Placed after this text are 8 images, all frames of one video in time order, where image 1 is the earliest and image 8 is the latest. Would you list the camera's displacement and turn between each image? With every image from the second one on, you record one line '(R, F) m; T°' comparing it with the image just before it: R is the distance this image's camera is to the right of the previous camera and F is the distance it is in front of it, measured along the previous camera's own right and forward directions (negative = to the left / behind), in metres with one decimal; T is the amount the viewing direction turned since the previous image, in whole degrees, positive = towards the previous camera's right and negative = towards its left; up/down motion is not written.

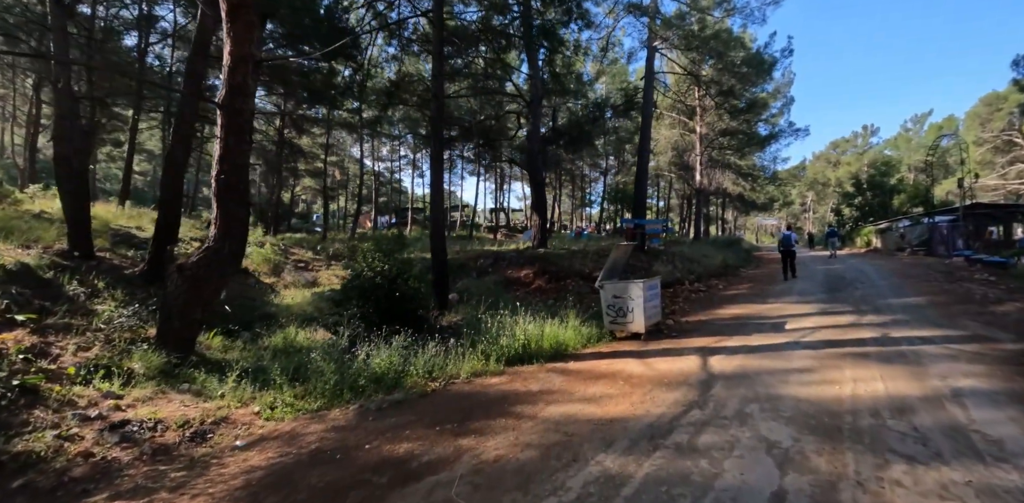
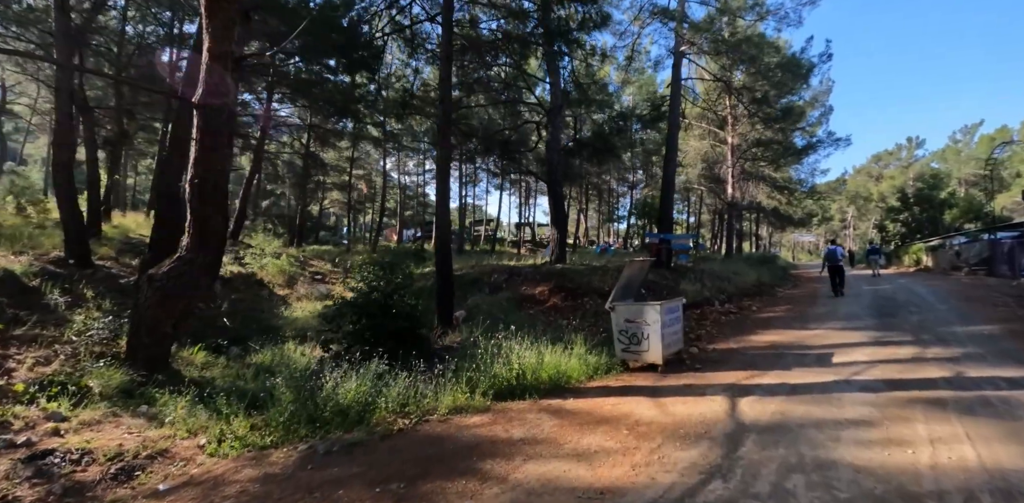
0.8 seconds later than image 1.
(+0.4, +0.9) m; -3°
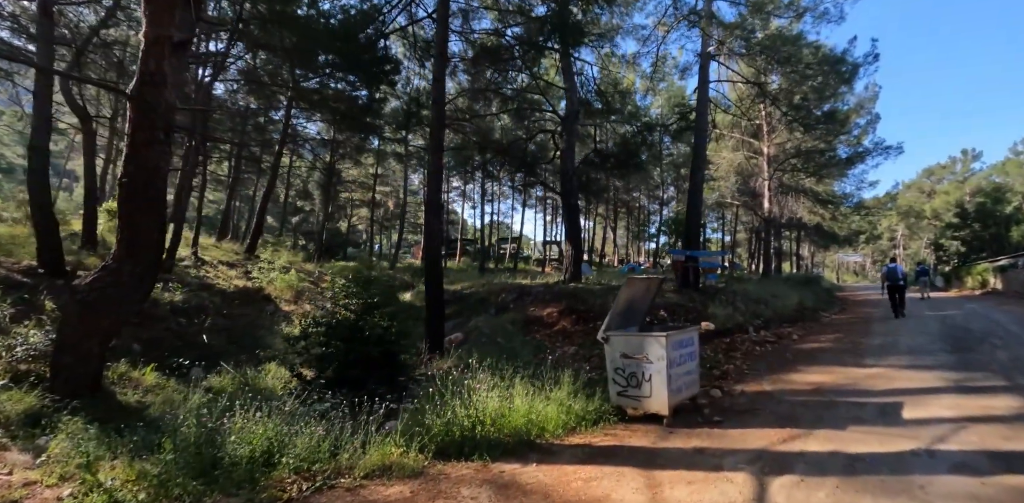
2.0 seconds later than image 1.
(+0.6, +1.3) m; -4°
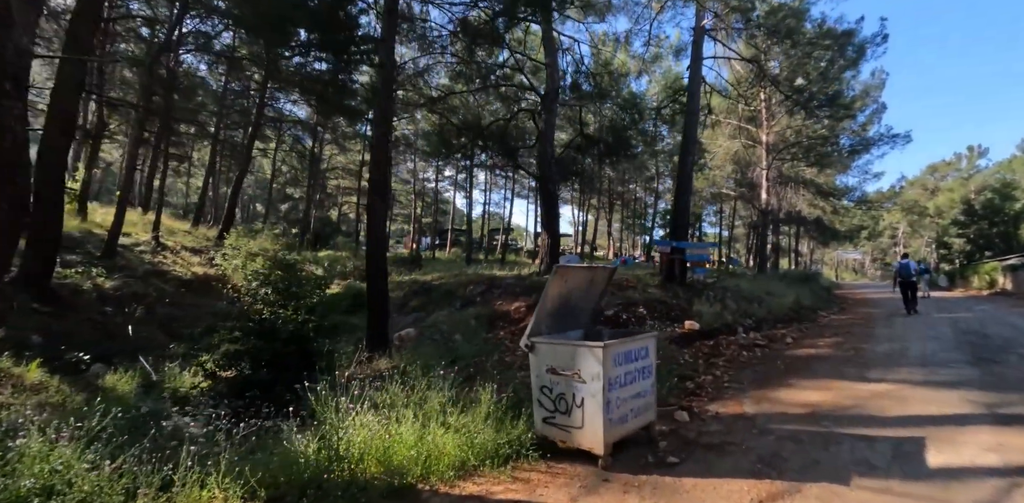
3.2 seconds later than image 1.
(+0.7, +1.2) m; 0°
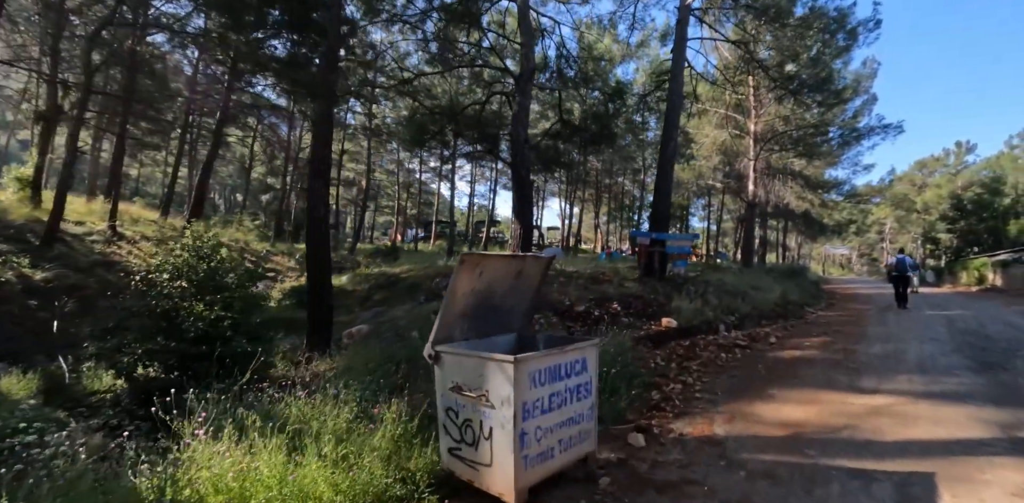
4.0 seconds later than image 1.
(+0.5, +0.8) m; +1°
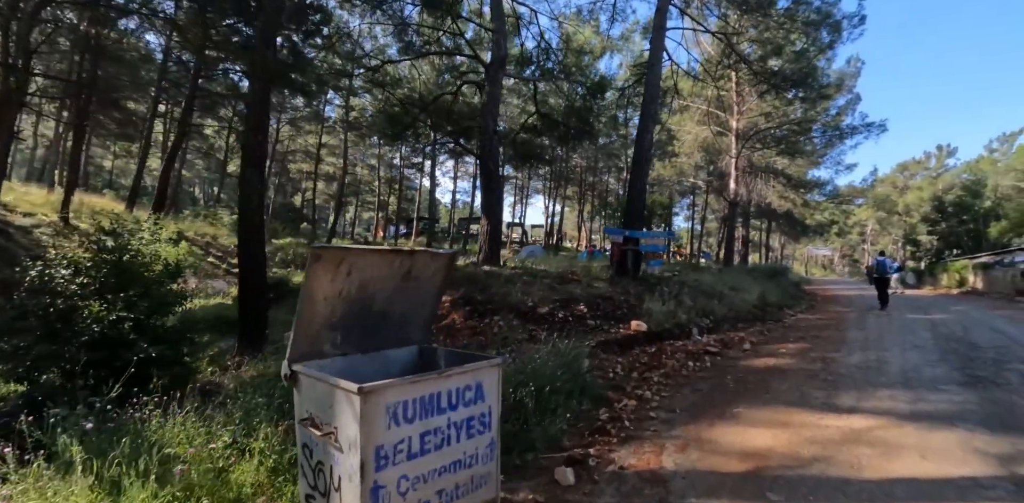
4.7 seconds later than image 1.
(+0.4, +0.6) m; +1°
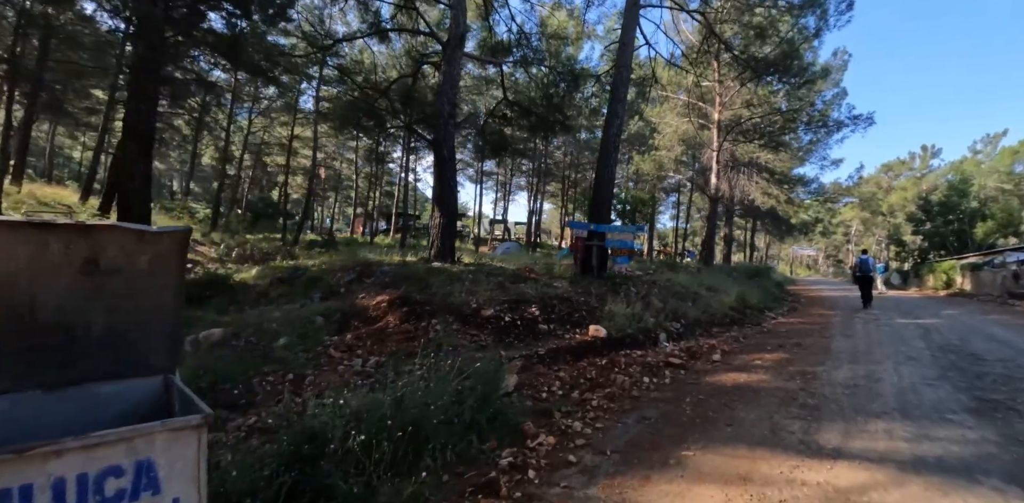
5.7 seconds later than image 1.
(+0.6, +1.0) m; +1°
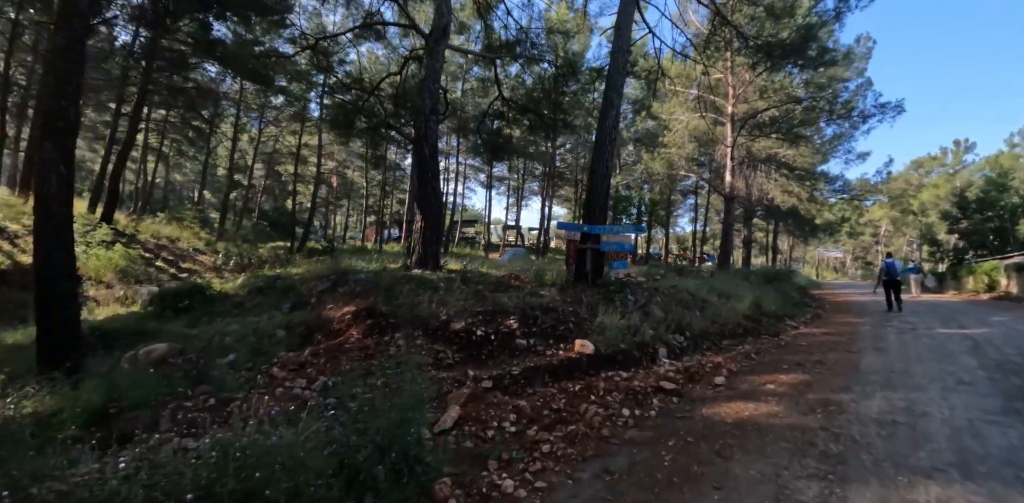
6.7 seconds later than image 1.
(+0.6, +0.9) m; -2°
